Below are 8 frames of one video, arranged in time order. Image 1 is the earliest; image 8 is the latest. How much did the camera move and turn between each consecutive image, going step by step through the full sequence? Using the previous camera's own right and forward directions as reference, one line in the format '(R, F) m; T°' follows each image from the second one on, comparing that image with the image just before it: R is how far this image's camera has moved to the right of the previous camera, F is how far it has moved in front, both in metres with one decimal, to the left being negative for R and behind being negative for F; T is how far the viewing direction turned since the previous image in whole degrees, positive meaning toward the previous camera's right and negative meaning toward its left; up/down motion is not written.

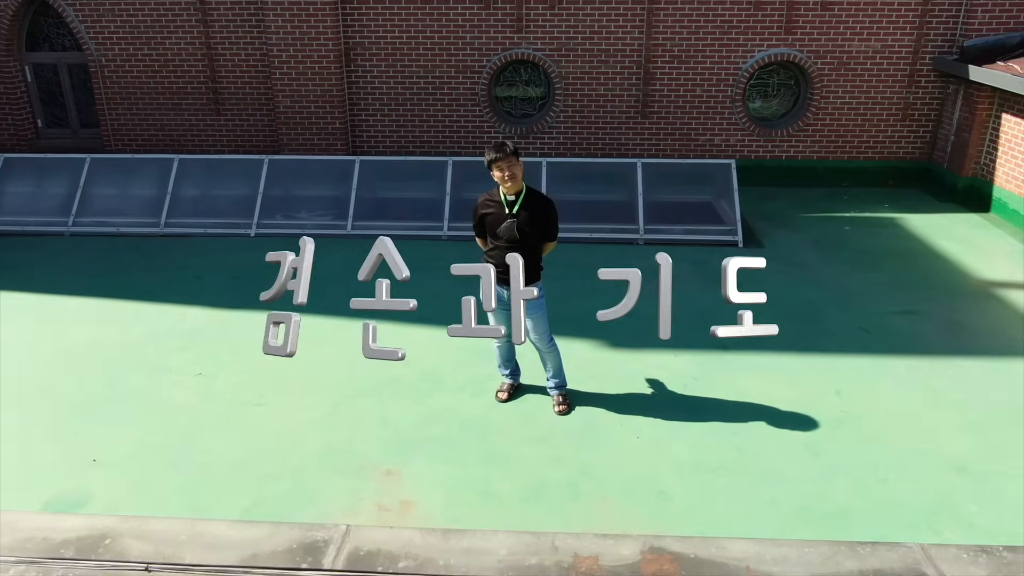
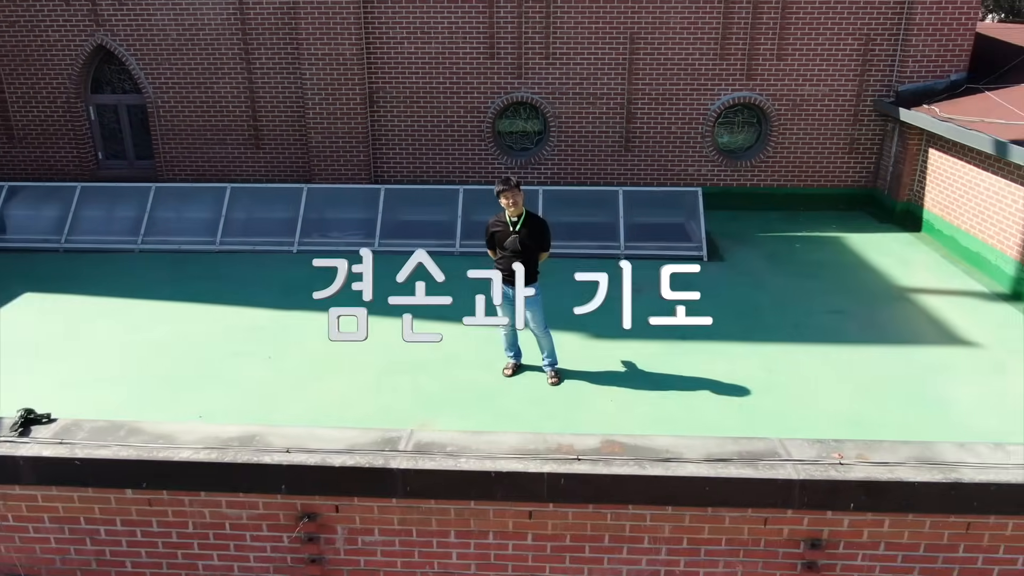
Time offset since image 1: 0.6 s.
(0.0, -1.5) m; 0°
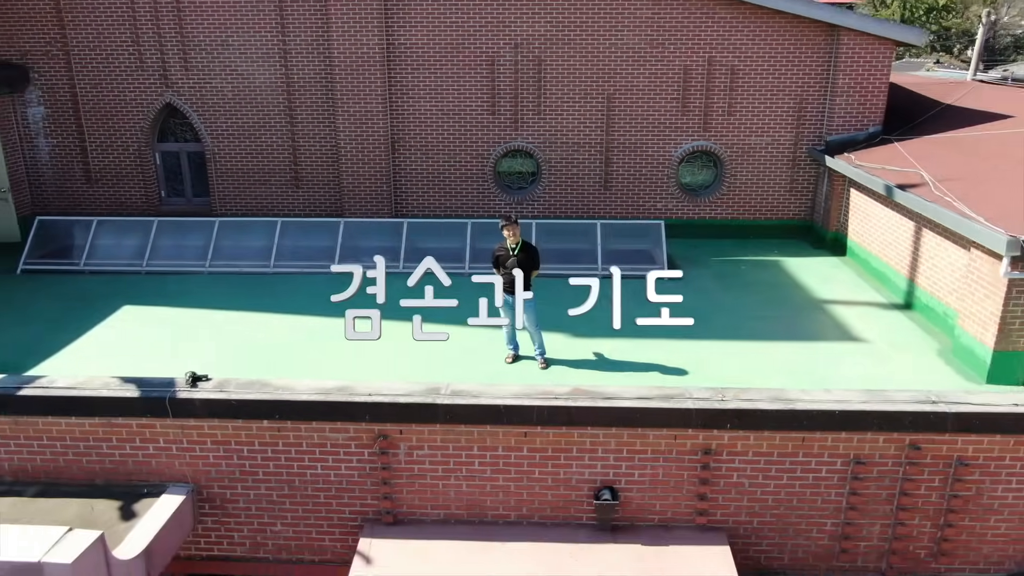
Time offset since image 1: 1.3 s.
(0.0, -2.2) m; 0°
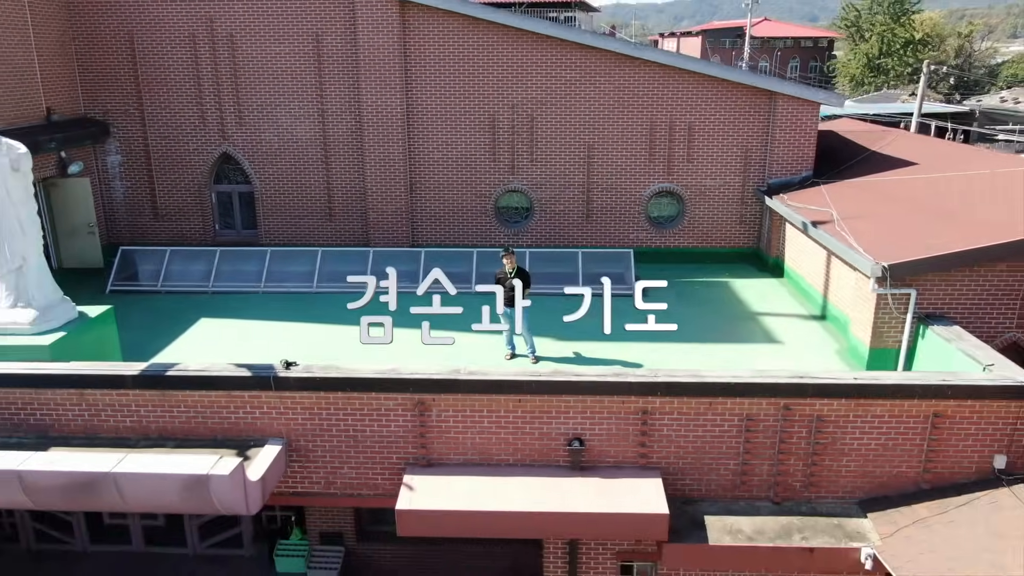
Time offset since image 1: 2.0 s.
(0.0, -2.7) m; 0°
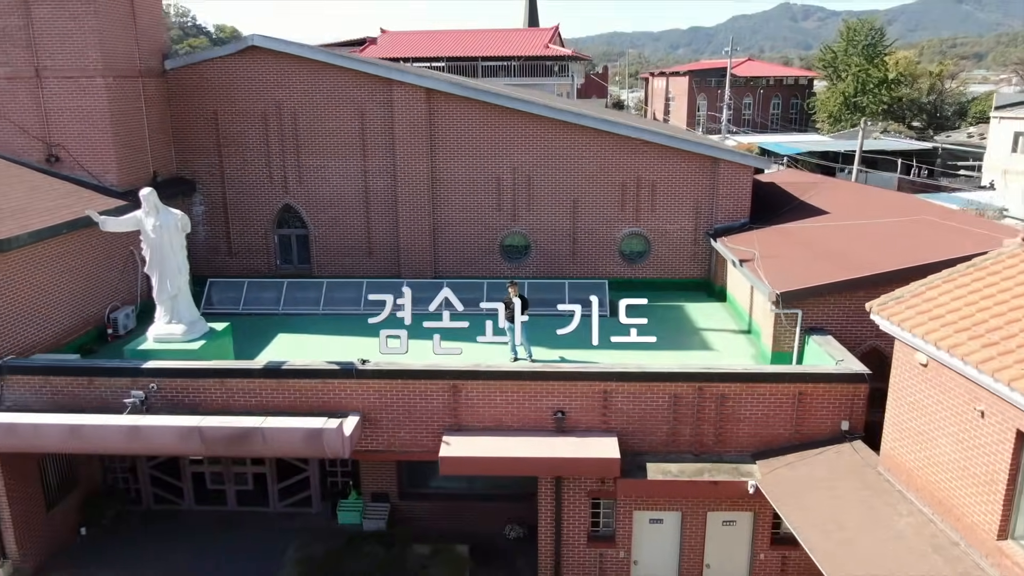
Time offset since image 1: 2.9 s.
(-0.1, -4.2) m; 0°
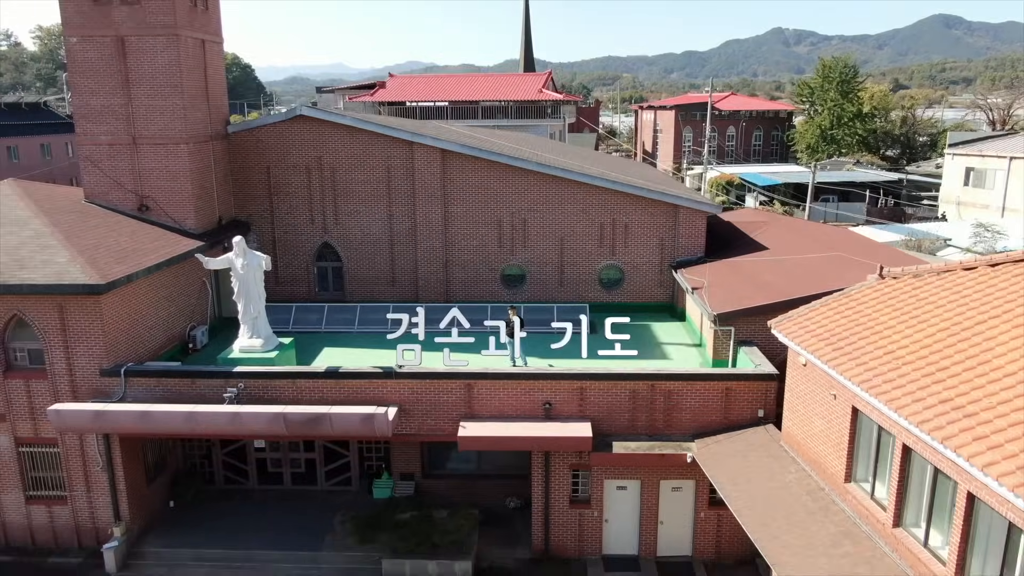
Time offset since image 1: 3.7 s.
(-0.1, -4.4) m; 0°
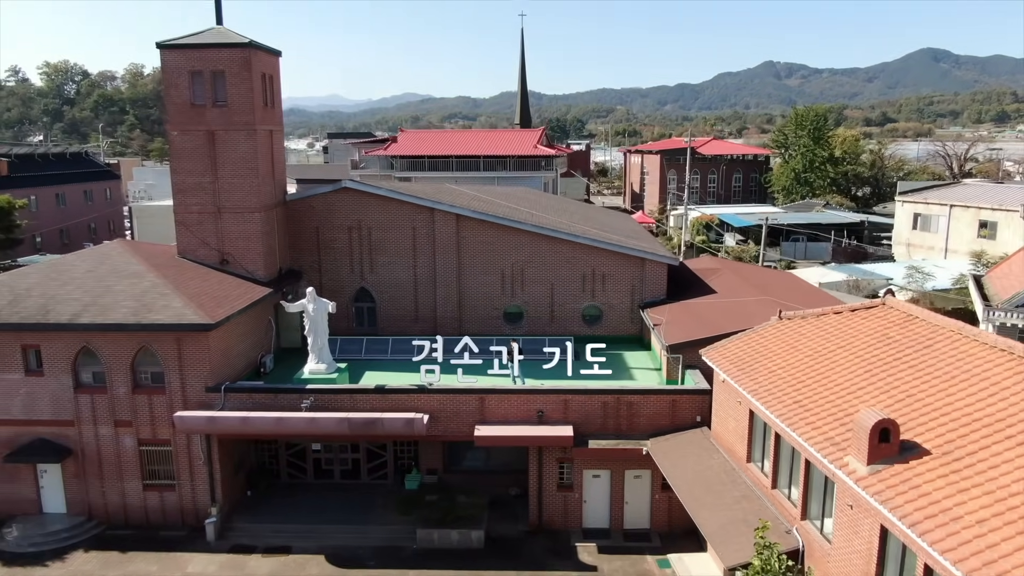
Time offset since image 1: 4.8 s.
(-0.2, -6.1) m; 0°
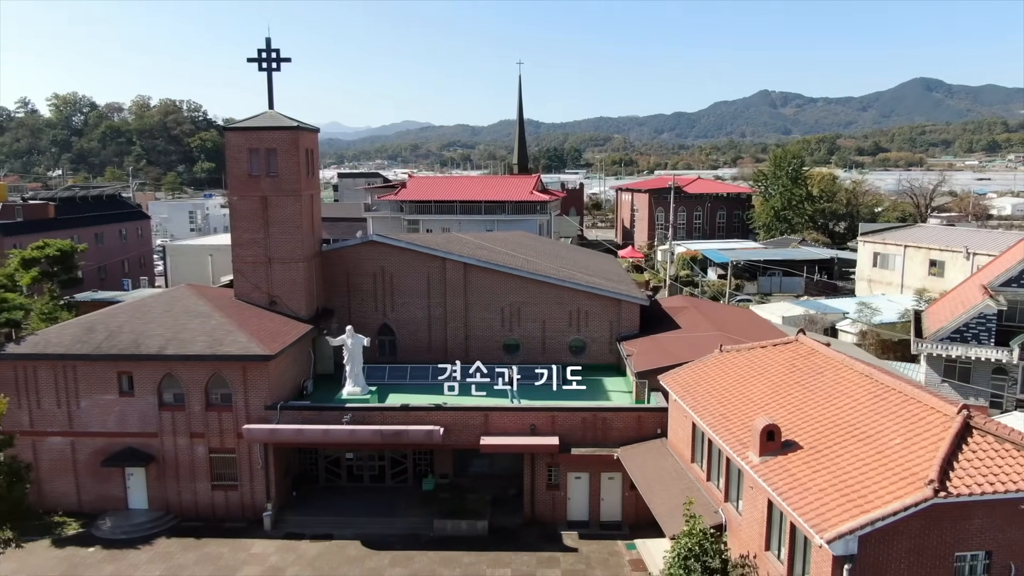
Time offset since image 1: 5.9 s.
(0.0, -6.0) m; 0°
